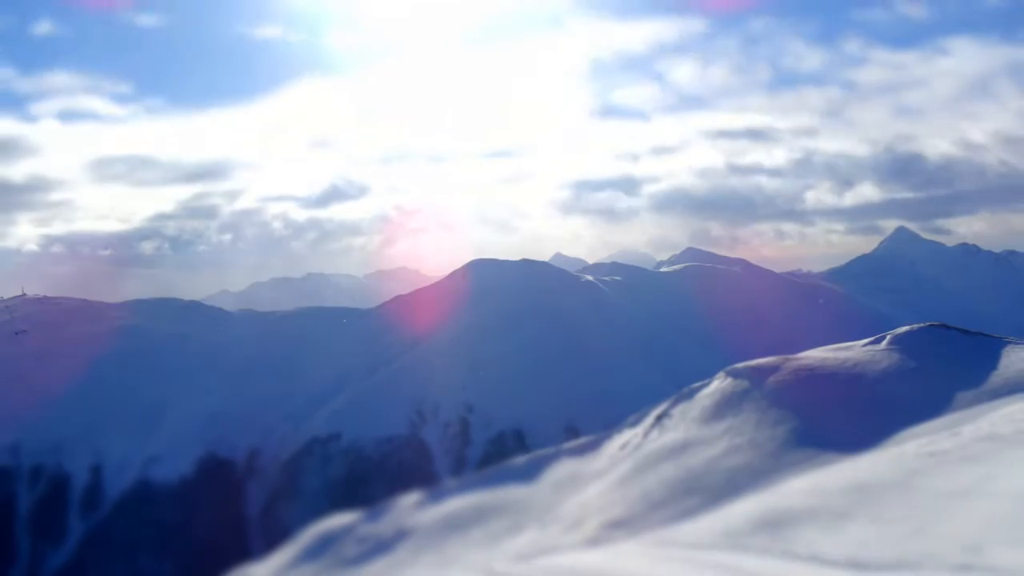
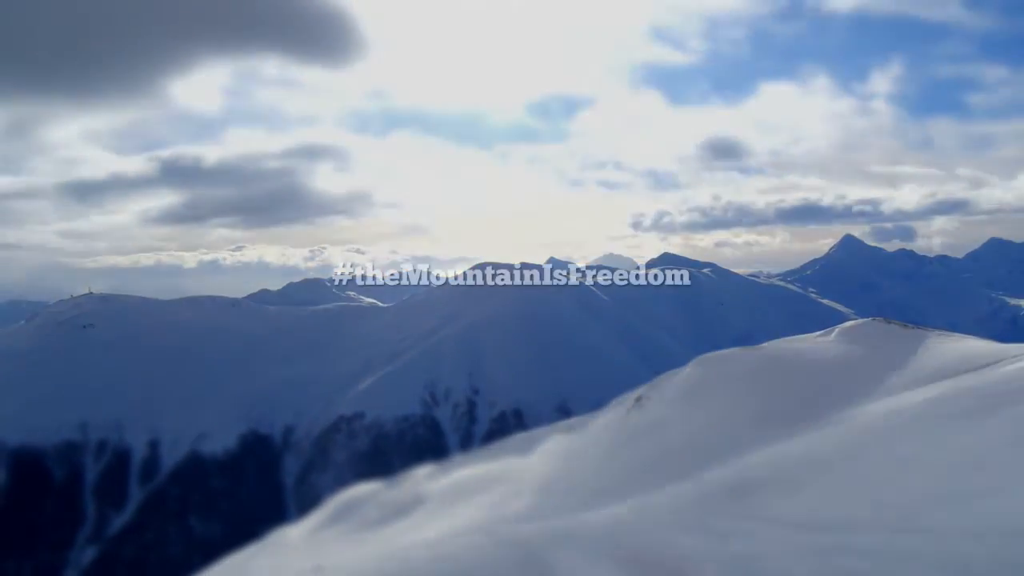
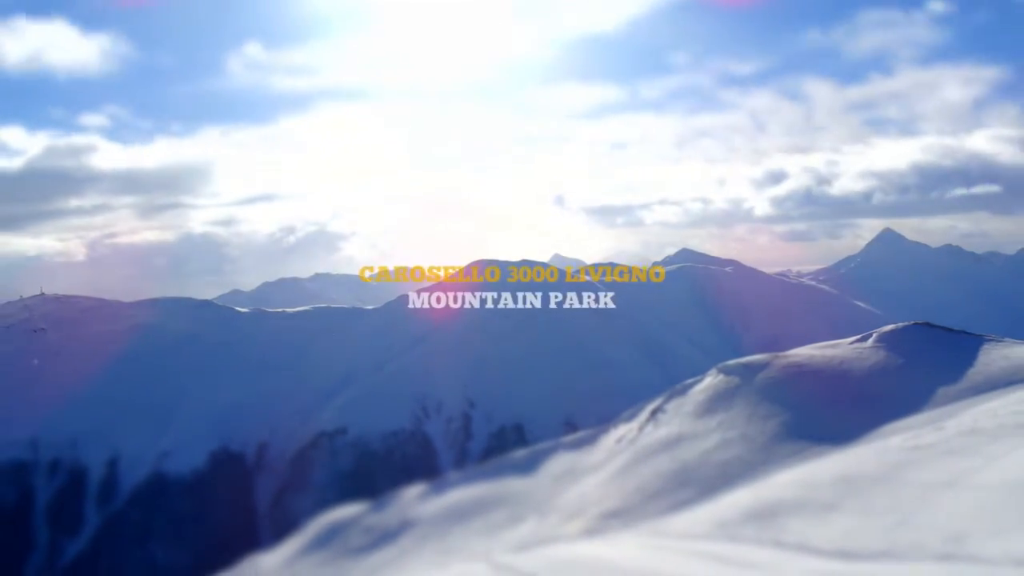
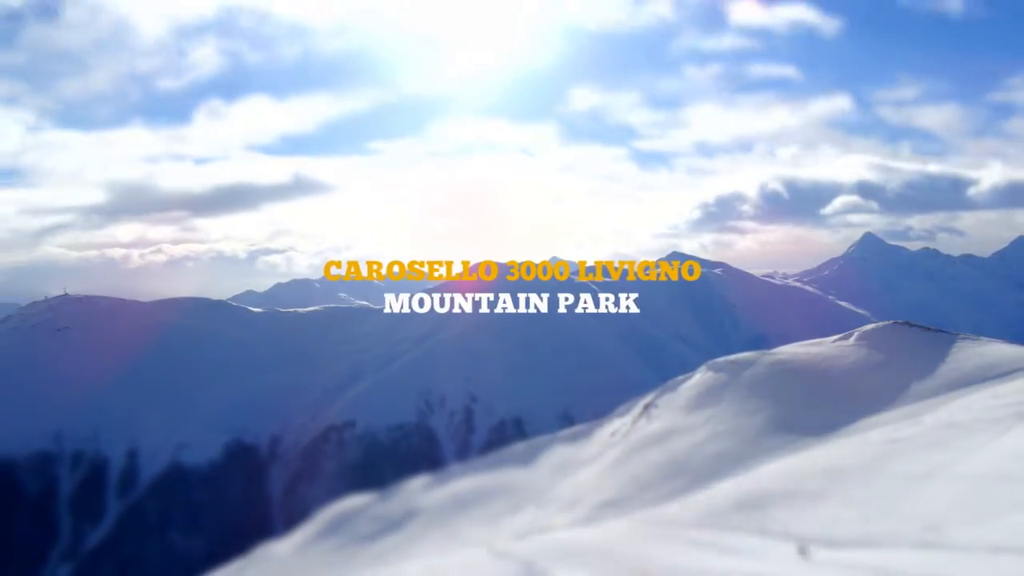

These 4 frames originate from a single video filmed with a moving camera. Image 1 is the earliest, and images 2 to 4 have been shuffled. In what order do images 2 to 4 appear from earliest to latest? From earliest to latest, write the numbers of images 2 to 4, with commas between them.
3, 4, 2
